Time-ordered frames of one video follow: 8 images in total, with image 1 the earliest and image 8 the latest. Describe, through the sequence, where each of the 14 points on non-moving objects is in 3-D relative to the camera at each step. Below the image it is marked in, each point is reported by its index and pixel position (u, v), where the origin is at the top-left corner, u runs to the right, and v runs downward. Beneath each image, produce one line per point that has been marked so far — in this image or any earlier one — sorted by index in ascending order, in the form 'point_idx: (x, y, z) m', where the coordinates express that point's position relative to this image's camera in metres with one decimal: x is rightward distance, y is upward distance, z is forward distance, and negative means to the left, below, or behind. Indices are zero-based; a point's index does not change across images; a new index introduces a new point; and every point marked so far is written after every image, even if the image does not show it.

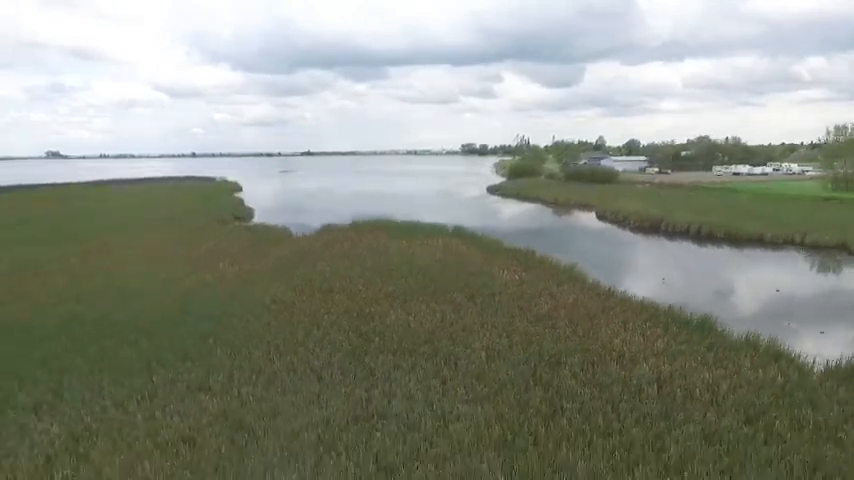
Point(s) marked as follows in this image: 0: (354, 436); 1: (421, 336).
0: (-0.8, -2.2, +7.7) m
1: (-0.1, -1.7, +12.1) m
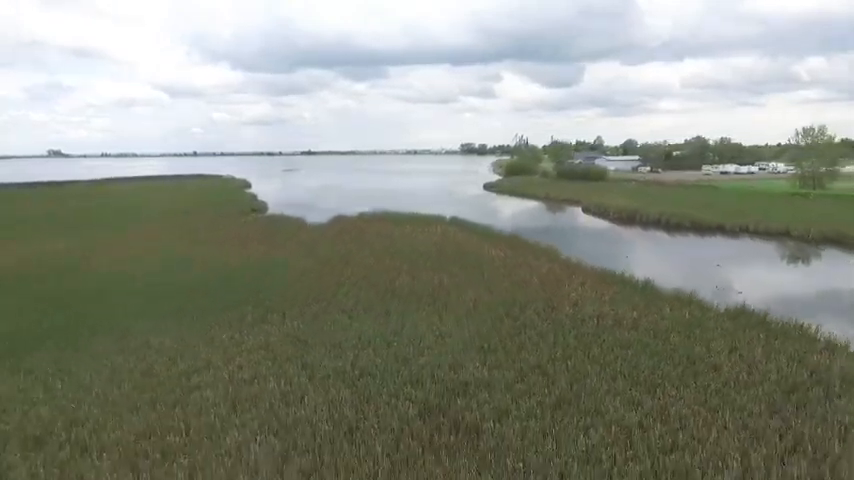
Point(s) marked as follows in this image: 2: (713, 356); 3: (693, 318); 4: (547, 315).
0: (-0.8, -1.7, +11.1) m
1: (0.0, -1.2, +15.6) m
2: (+4.3, -1.7, +10.2) m
3: (+5.0, -1.4, +12.8) m
4: (+2.3, -1.4, +13.1) m
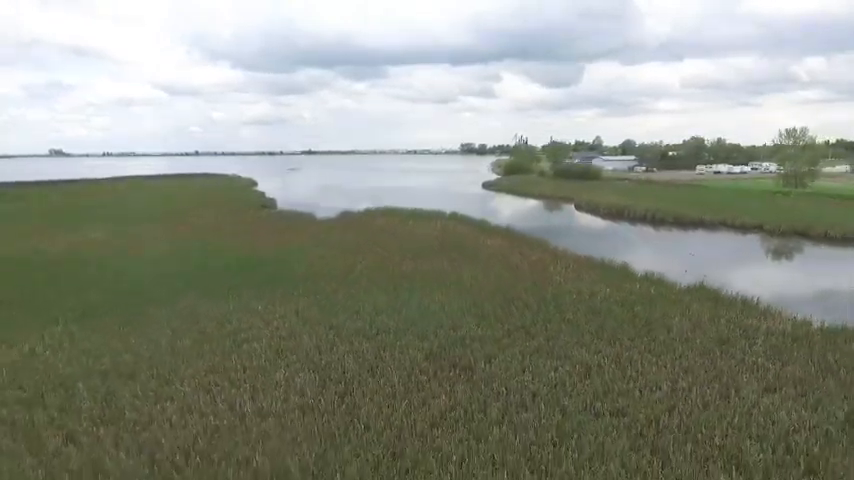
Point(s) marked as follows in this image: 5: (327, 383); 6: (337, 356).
0: (-0.7, -1.4, +13.4) m
1: (0.0, -0.9, +17.8) m
2: (+4.4, -1.5, +12.5) m
3: (+5.0, -1.2, +15.0) m
4: (+2.4, -1.1, +15.4) m
5: (-1.4, -2.0, +9.5) m
6: (-1.4, -1.8, +10.7) m
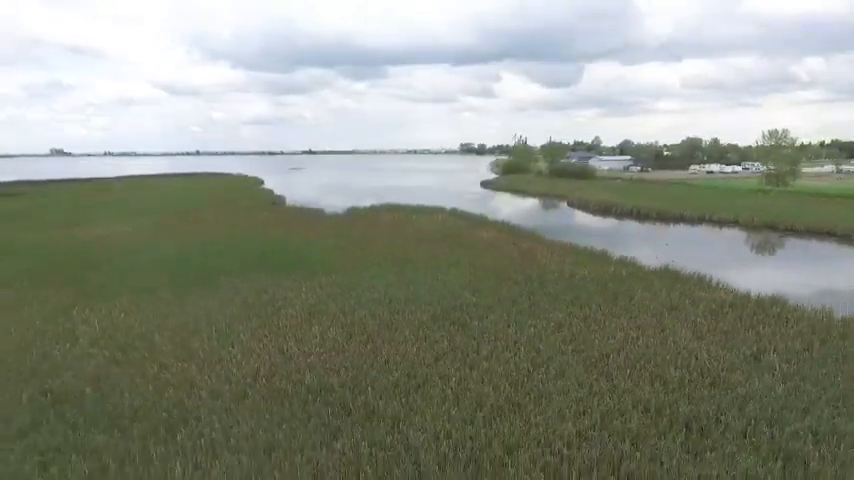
0: (-0.6, -1.1, +15.9) m
1: (+0.1, -0.6, +20.3) m
2: (+4.5, -1.1, +15.0) m
3: (+5.1, -0.8, +17.5) m
4: (+2.5, -0.8, +17.9) m
5: (-1.3, -1.6, +12.0) m
6: (-1.3, -1.5, +13.2) m
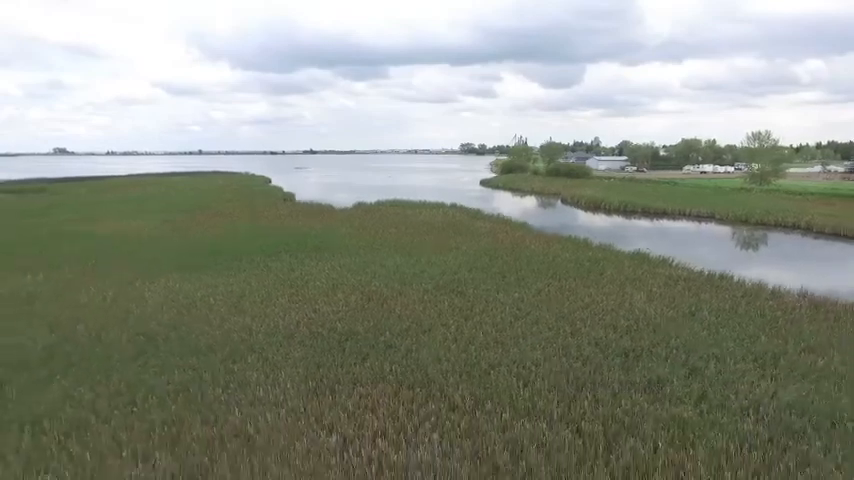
0: (-0.5, -0.7, +18.6) m
1: (+0.2, -0.2, +23.1) m
2: (+4.6, -0.8, +17.7) m
3: (+5.2, -0.5, +20.3) m
4: (+2.5, -0.5, +20.6) m
5: (-1.2, -1.3, +14.8) m
6: (-1.2, -1.1, +15.9) m
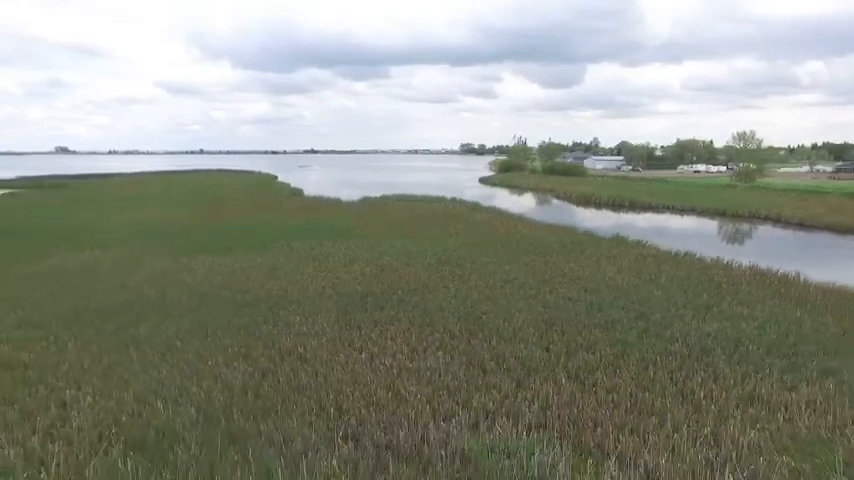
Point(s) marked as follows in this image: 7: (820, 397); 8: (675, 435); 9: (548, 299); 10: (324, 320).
0: (-0.4, -0.2, +21.3) m
1: (+0.3, +0.3, +25.7) m
2: (+4.7, -0.3, +20.4) m
3: (+5.3, 0.0, +22.9) m
4: (+2.6, 0.0, +23.3) m
5: (-1.1, -0.8, +17.4) m
6: (-1.1, -0.6, +18.5) m
7: (+4.8, -1.9, +8.3) m
8: (+2.6, -2.0, +7.1) m
9: (+2.4, -1.2, +13.7) m
10: (-1.8, -1.4, +12.2) m
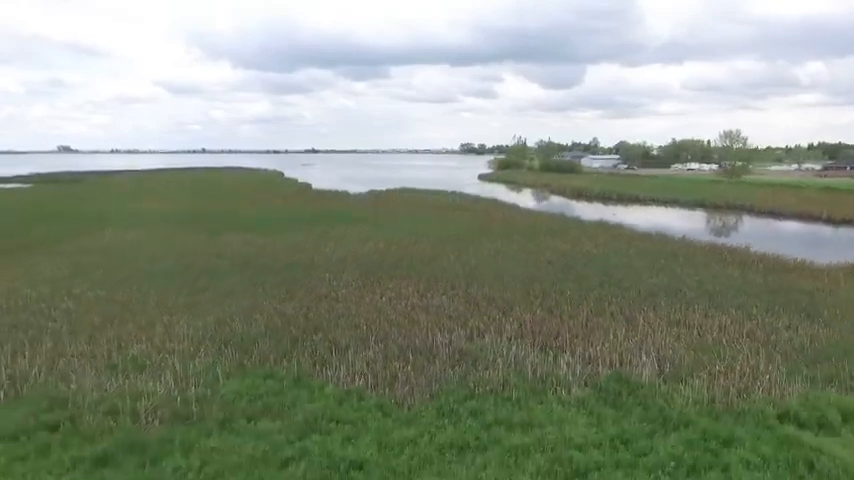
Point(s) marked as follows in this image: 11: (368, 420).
0: (-0.3, +0.4, +24.1) m
1: (+0.4, +0.9, +28.5) m
2: (+4.8, +0.3, +23.2) m
3: (+5.4, +0.6, +25.7) m
4: (+2.8, +0.6, +26.1) m
5: (-1.0, -0.2, +20.2) m
6: (-1.0, 0.0, +21.4) m
7: (+4.9, -1.3, +11.1) m
8: (+2.7, -1.4, +9.9) m
9: (+2.5, -0.6, +16.5) m
10: (-1.7, -0.8, +15.0) m
11: (-0.6, -1.9, +7.2) m
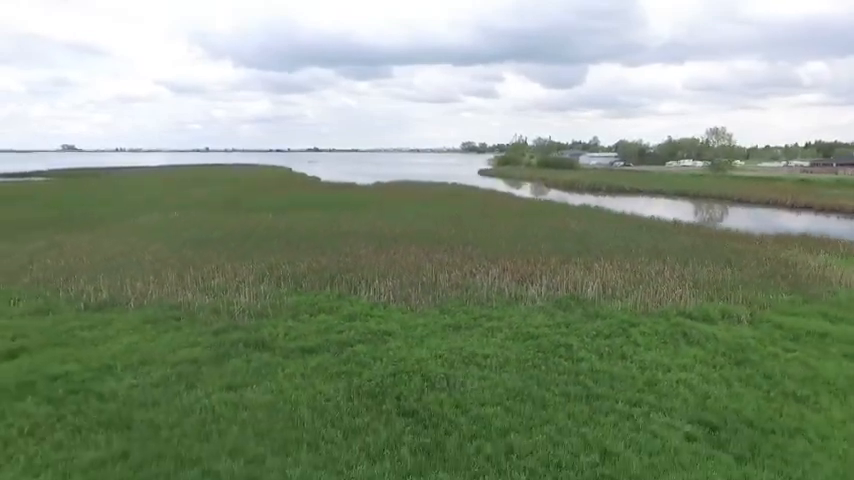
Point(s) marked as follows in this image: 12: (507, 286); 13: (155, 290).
0: (-0.2, +1.1, +27.3) m
1: (+0.5, +1.7, +31.8) m
2: (+4.9, +1.1, +26.4) m
3: (+5.5, +1.4, +28.9) m
4: (+2.9, +1.4, +29.3) m
5: (-0.9, +0.6, +23.5) m
6: (-0.9, +0.8, +24.6) m
7: (+5.0, -0.6, +14.4) m
8: (+2.8, -0.7, +13.2) m
9: (+2.6, +0.2, +19.7) m
10: (-1.6, -0.1, +18.3) m
11: (-0.5, -1.1, +10.5) m
12: (+1.5, -0.8, +12.5) m
13: (-4.7, -0.9, +11.9) m
